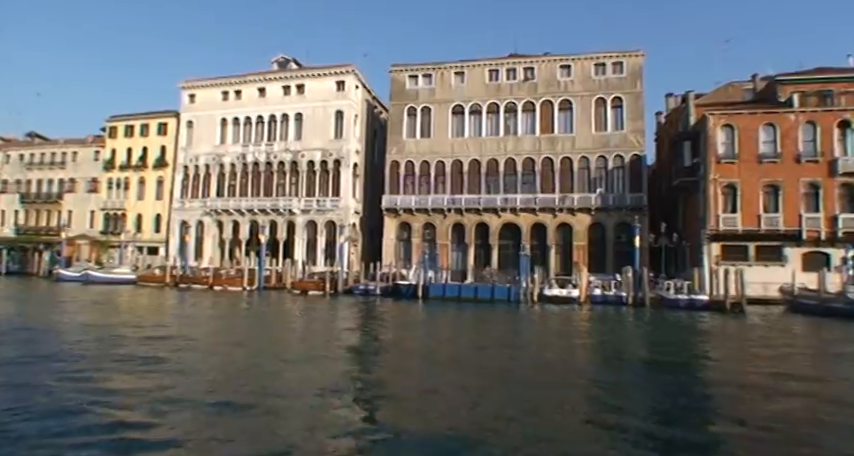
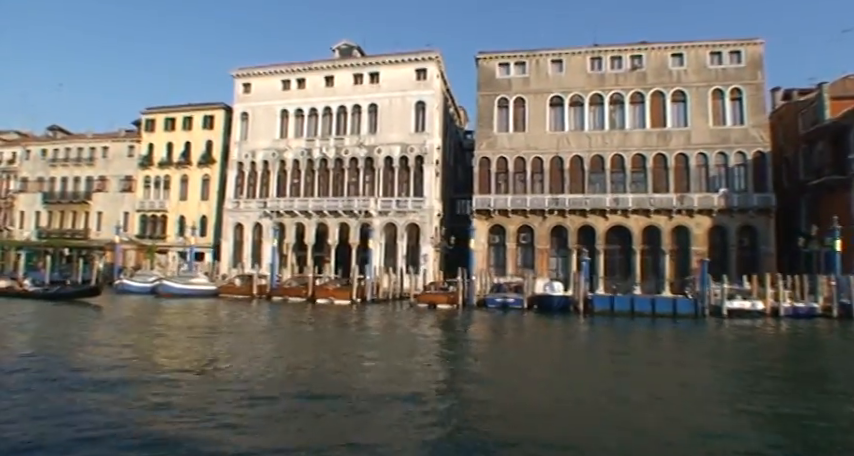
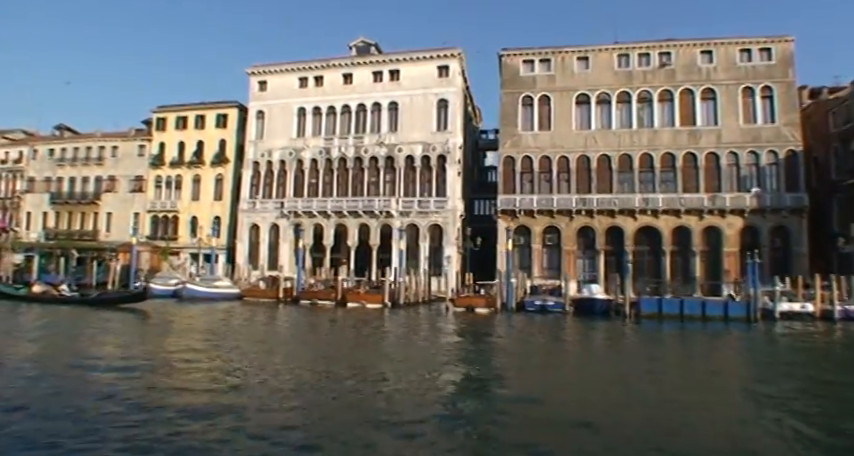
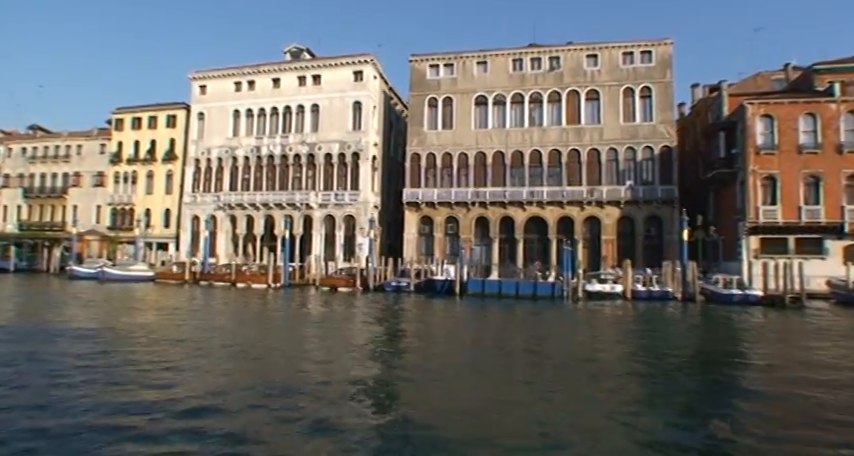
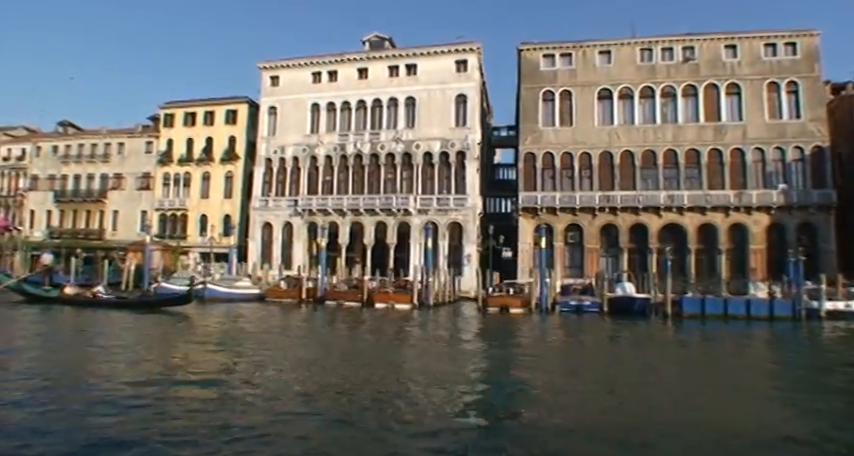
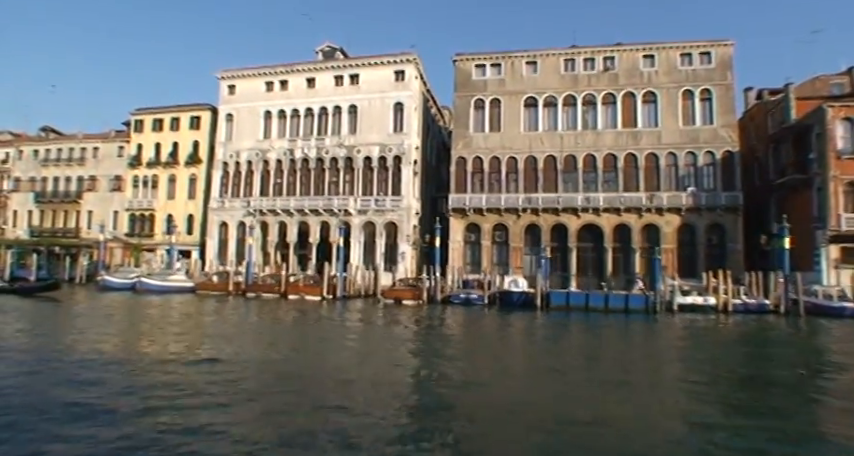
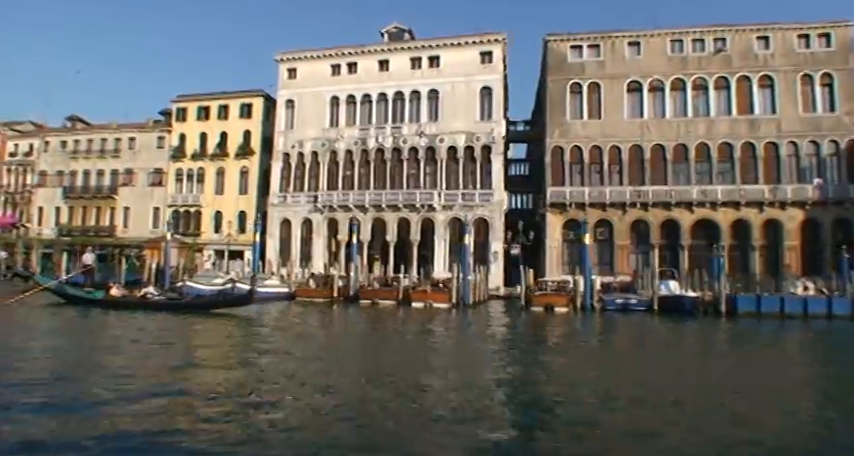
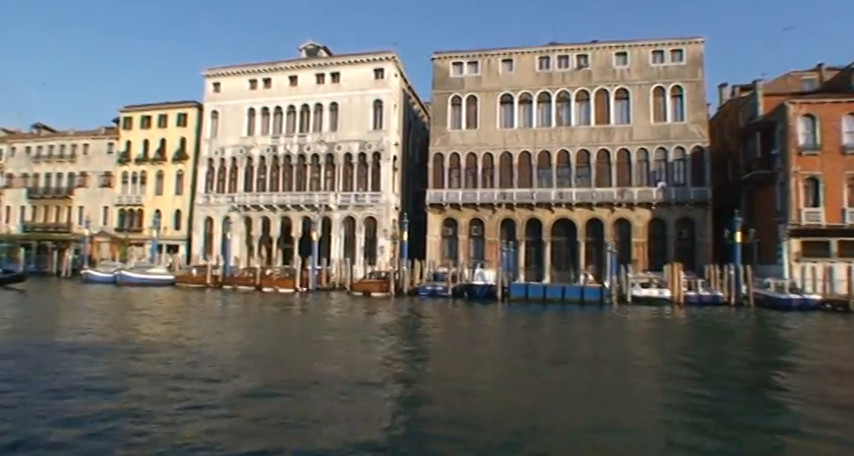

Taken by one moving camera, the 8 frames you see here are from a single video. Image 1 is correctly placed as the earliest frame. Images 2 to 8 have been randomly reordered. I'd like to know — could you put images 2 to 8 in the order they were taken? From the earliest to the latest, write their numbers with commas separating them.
4, 8, 6, 2, 3, 5, 7
